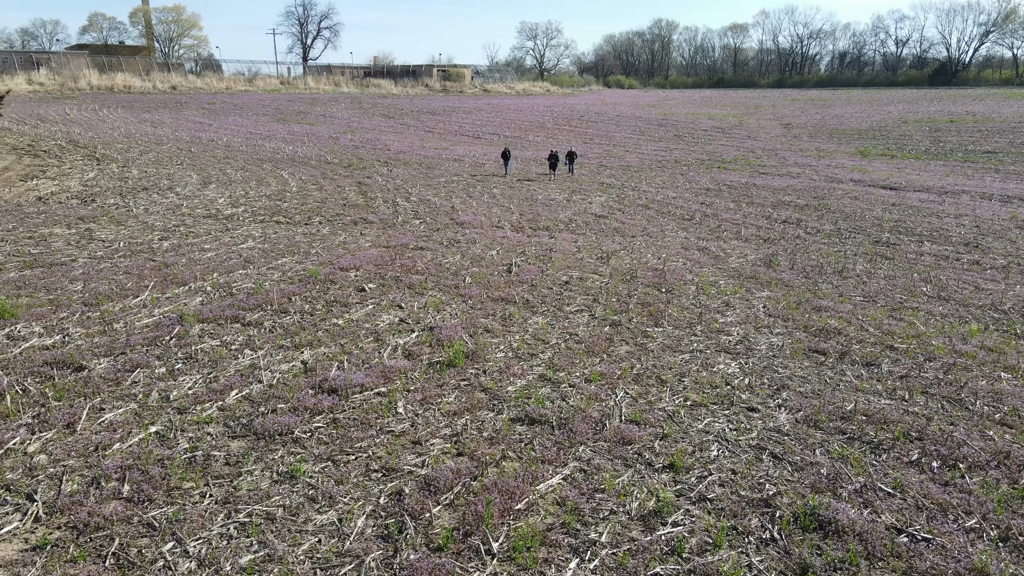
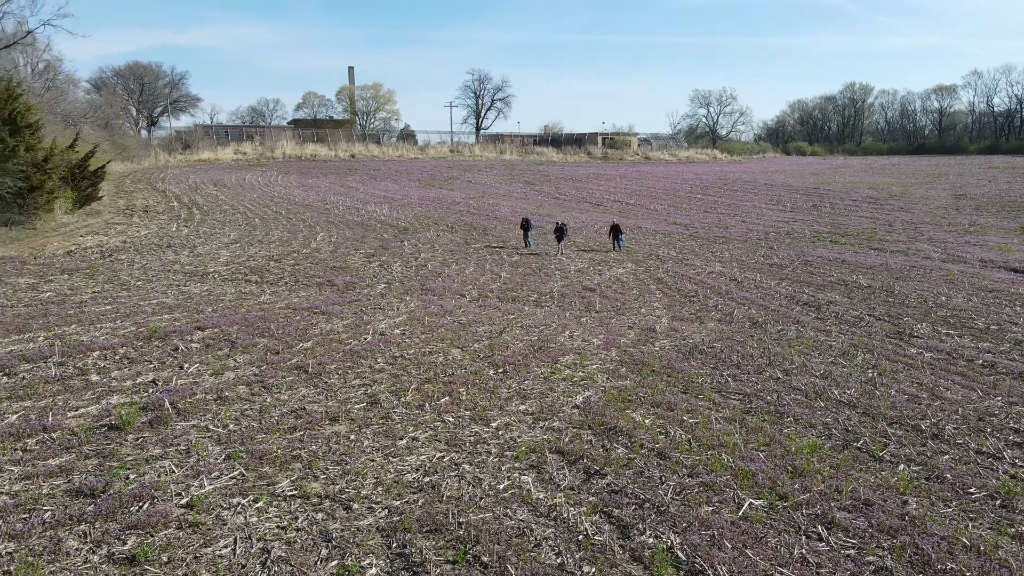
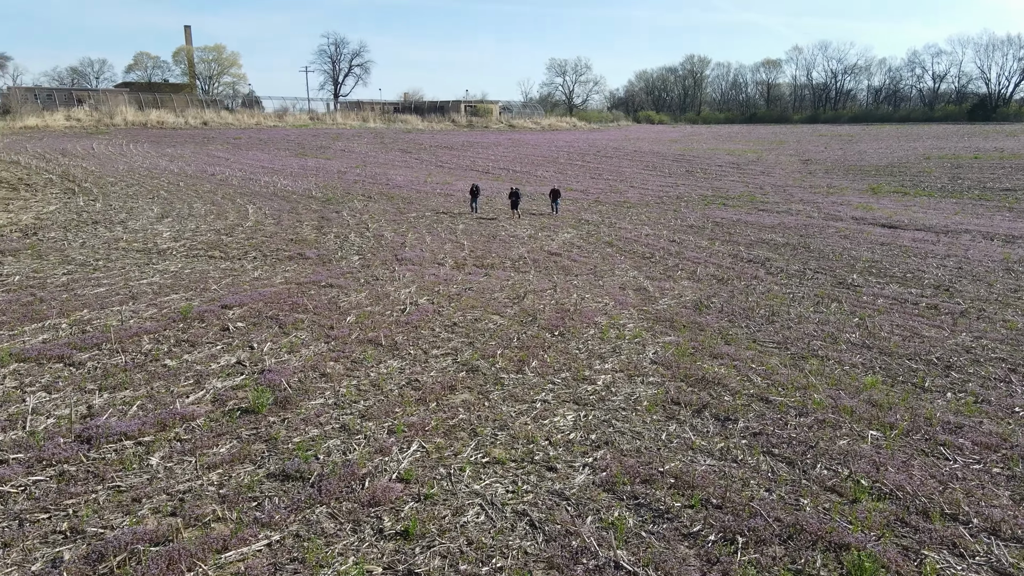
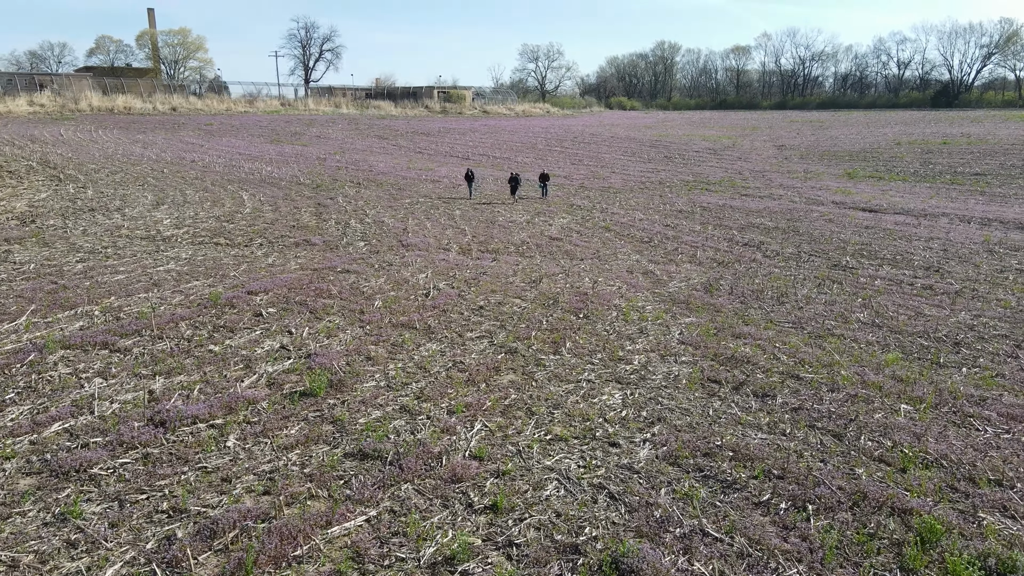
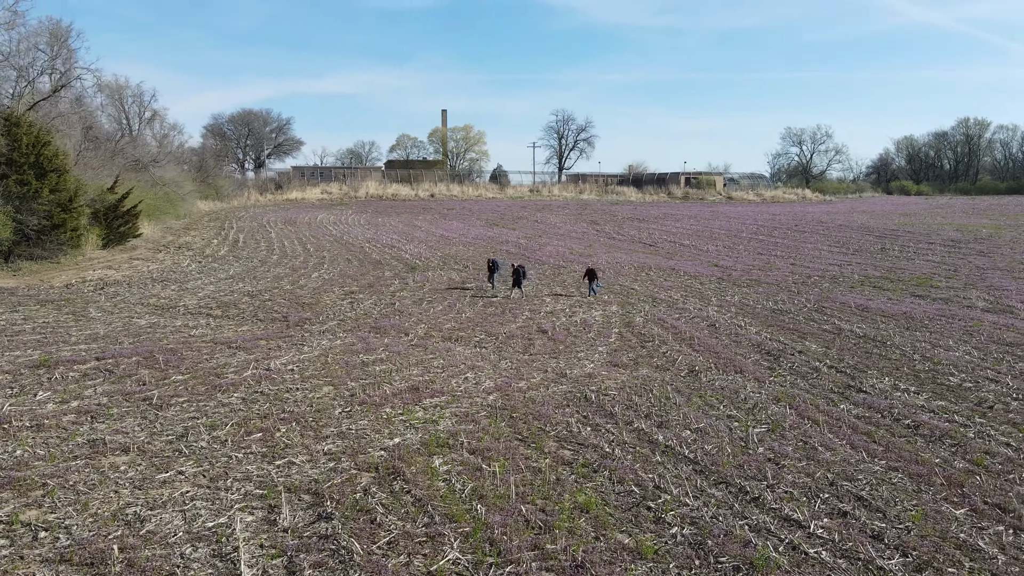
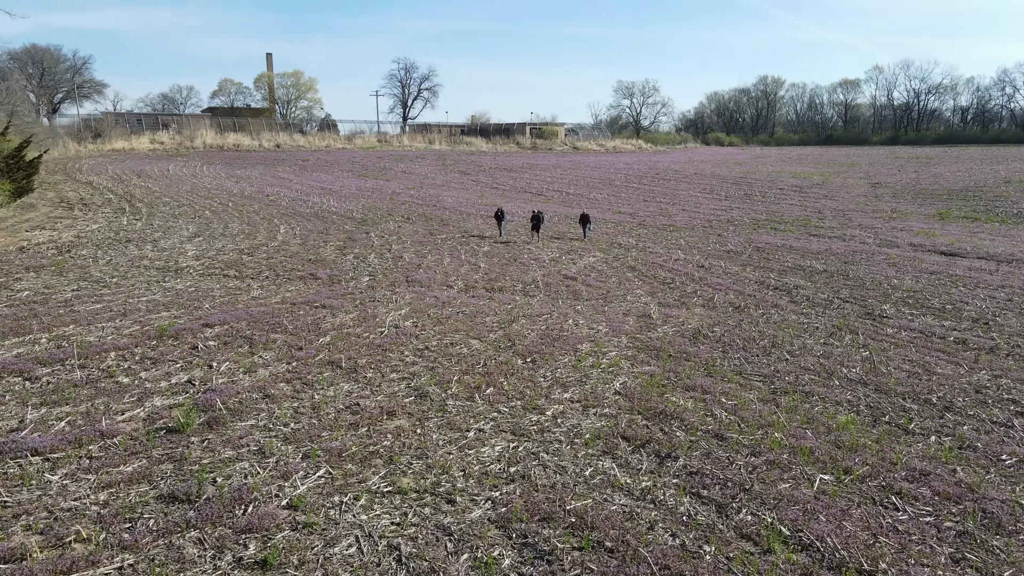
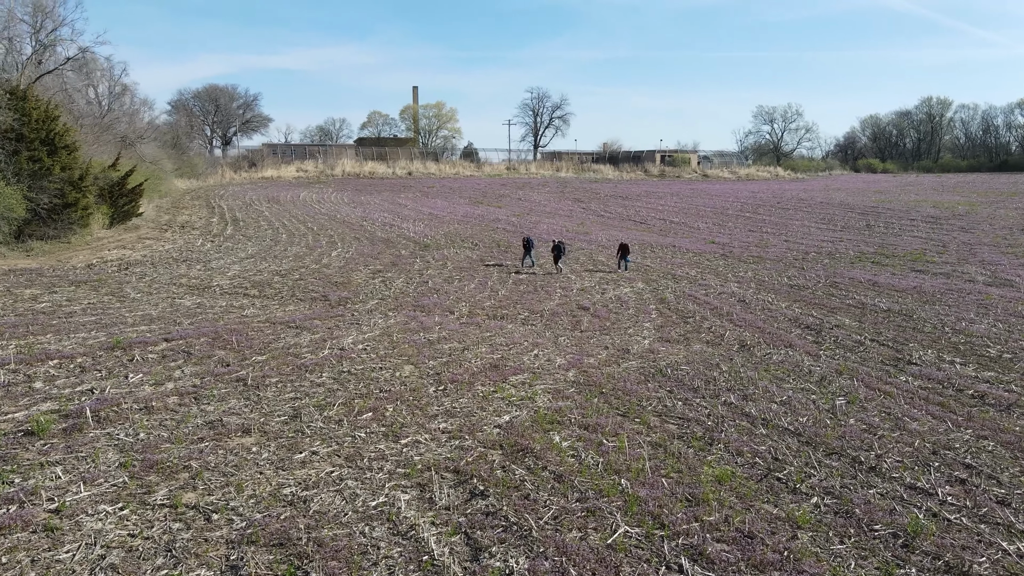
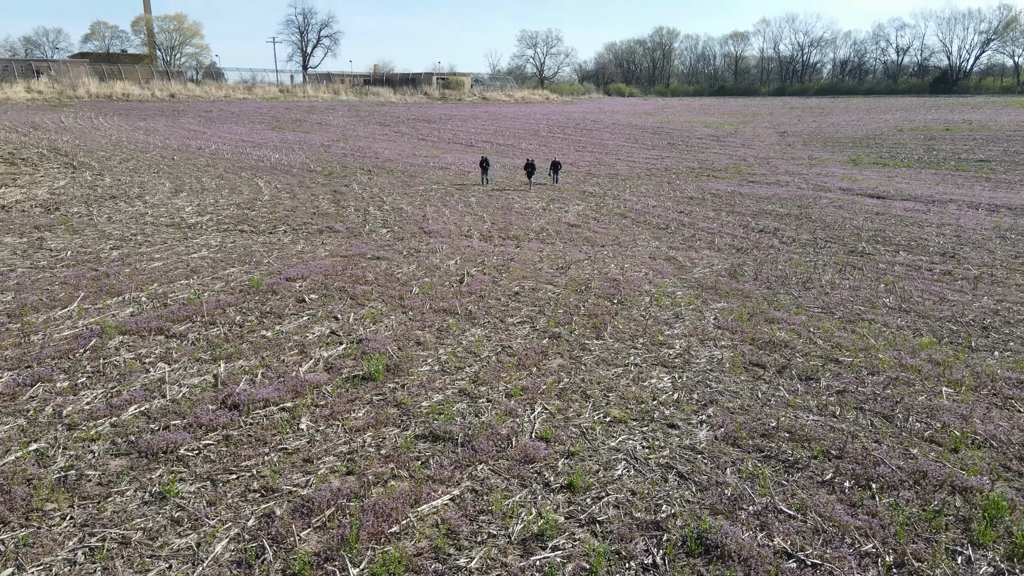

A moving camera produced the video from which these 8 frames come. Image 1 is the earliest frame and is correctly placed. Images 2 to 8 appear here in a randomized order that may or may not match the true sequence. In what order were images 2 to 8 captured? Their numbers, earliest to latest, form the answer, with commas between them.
8, 4, 3, 6, 2, 7, 5
